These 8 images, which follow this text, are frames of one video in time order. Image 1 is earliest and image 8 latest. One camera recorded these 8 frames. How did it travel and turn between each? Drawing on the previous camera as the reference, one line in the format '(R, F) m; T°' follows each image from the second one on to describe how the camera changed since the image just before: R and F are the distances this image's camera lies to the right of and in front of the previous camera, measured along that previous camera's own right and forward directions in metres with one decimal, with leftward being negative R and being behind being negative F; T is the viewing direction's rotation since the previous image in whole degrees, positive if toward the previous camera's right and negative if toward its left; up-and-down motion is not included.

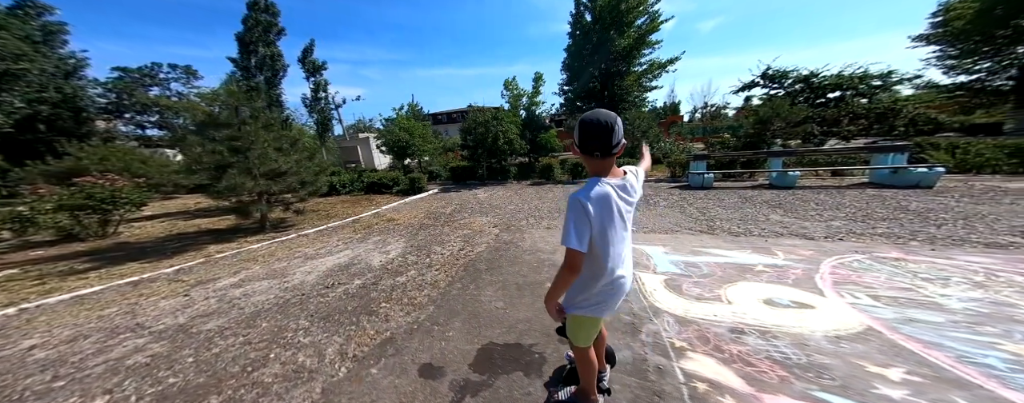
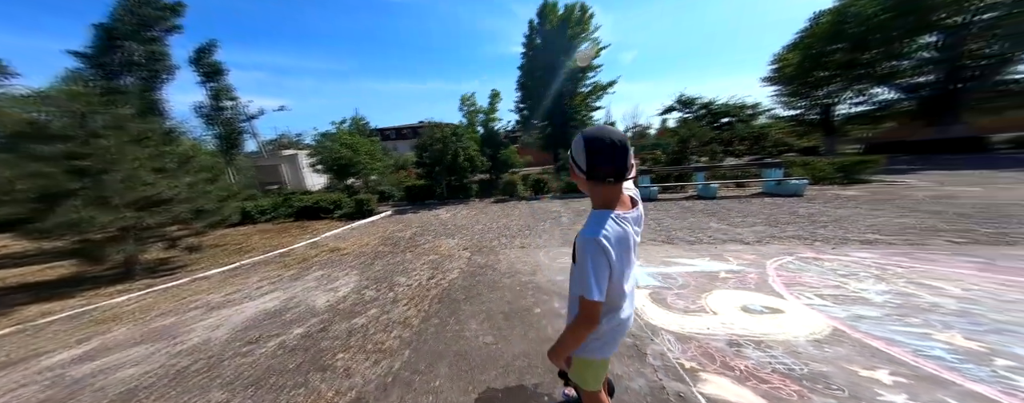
(-0.4, +0.2) m; +12°
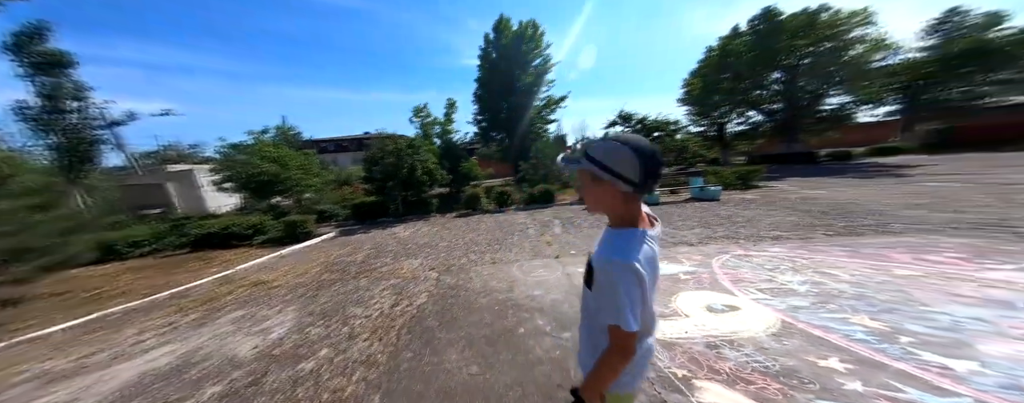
(-0.3, +0.1) m; +10°
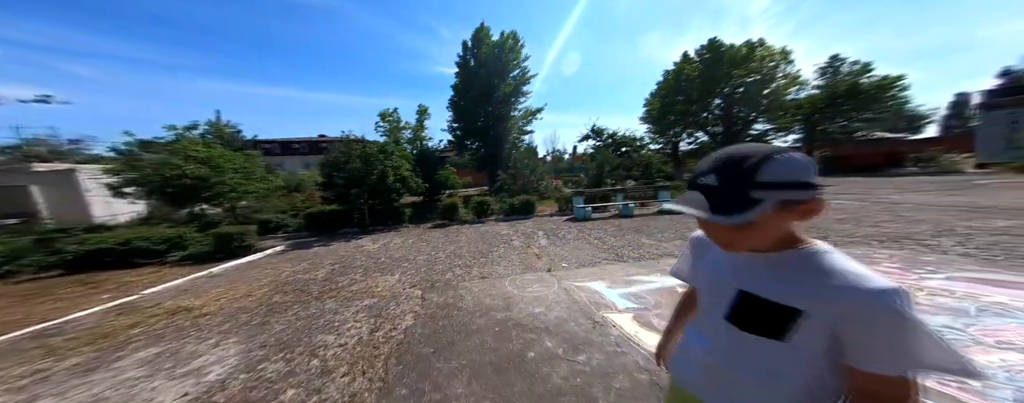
(-0.5, +0.2) m; +8°
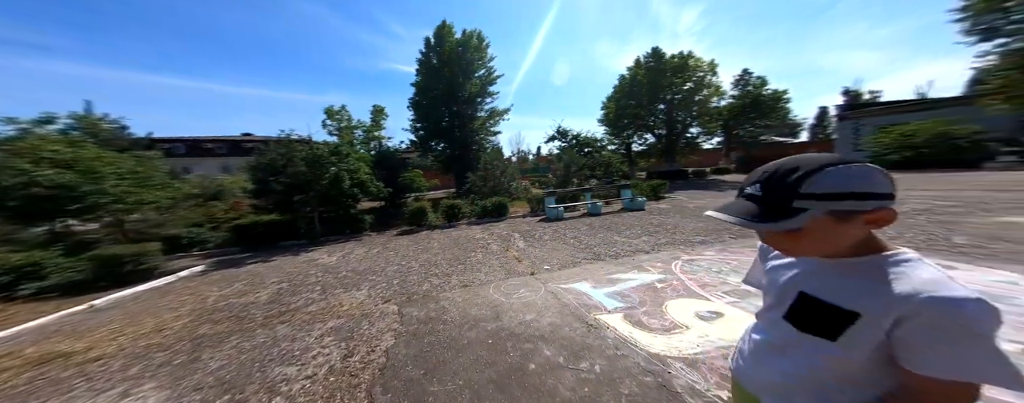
(-0.3, +0.2) m; +8°
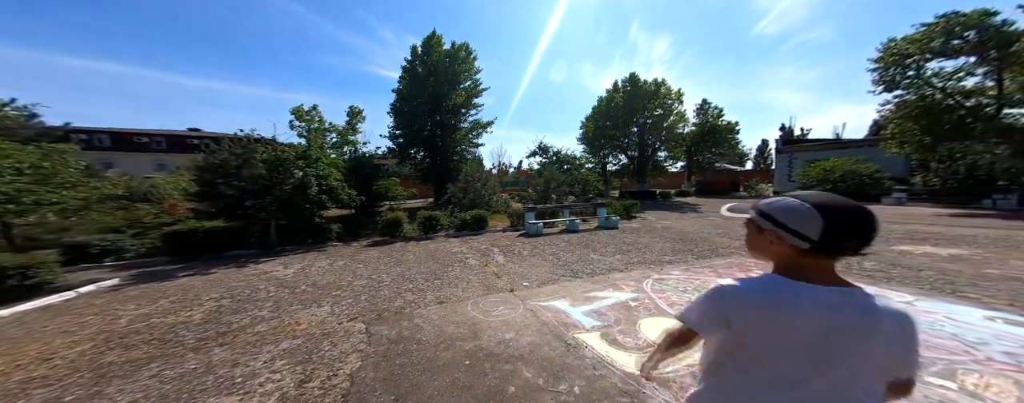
(-0.1, 0.0) m; +5°
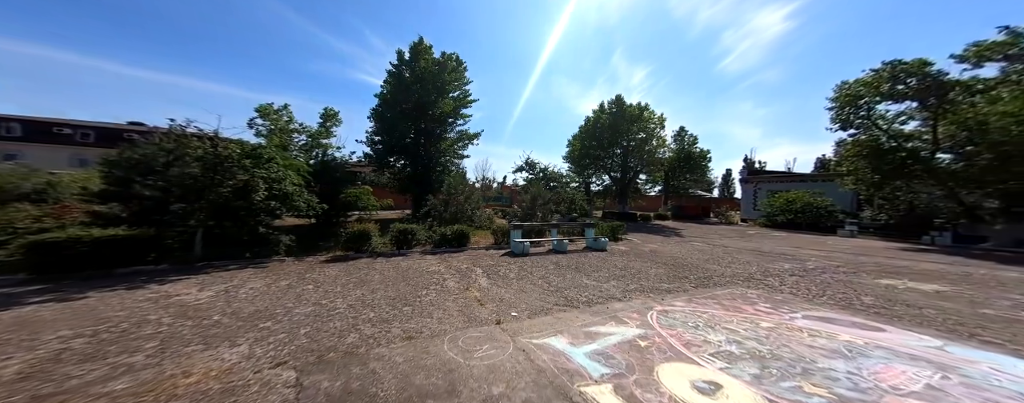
(-0.2, +0.7) m; +4°
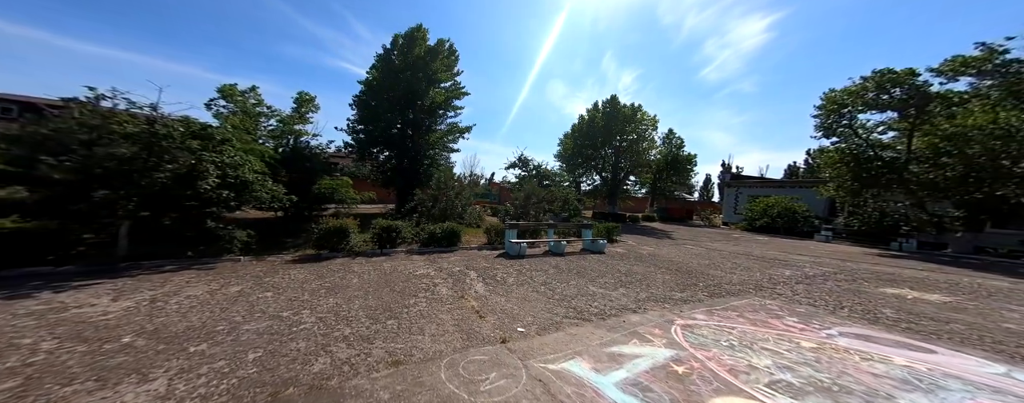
(-0.3, +0.7) m; +3°
